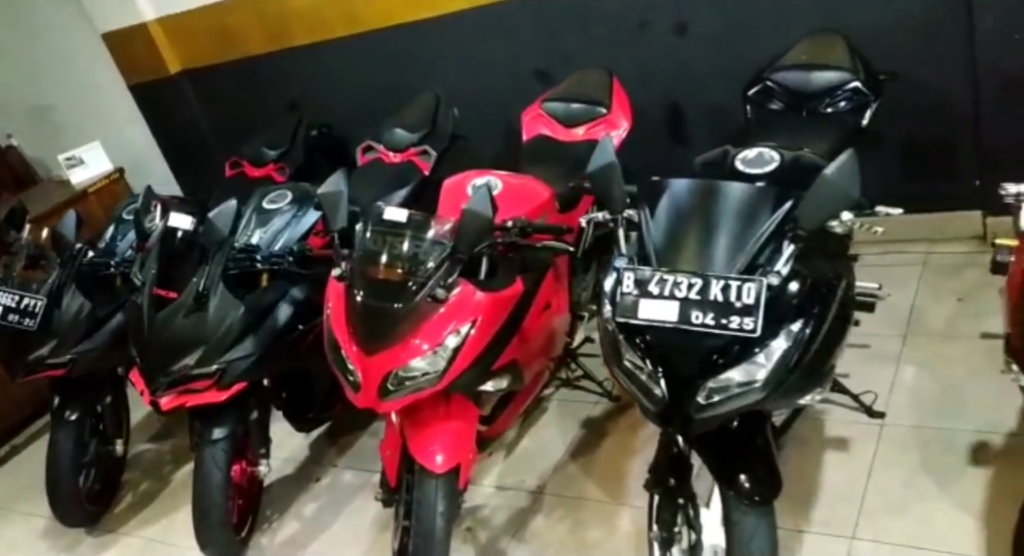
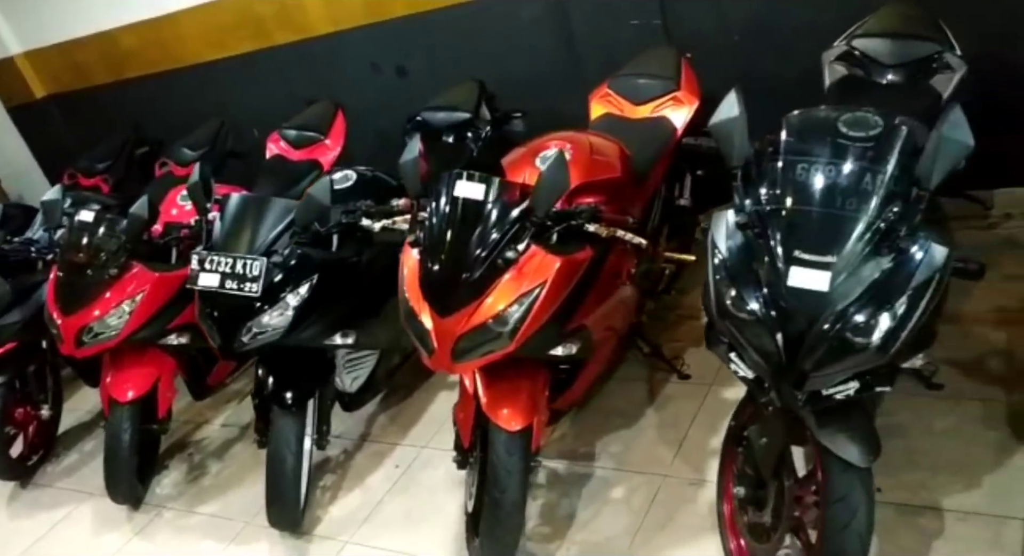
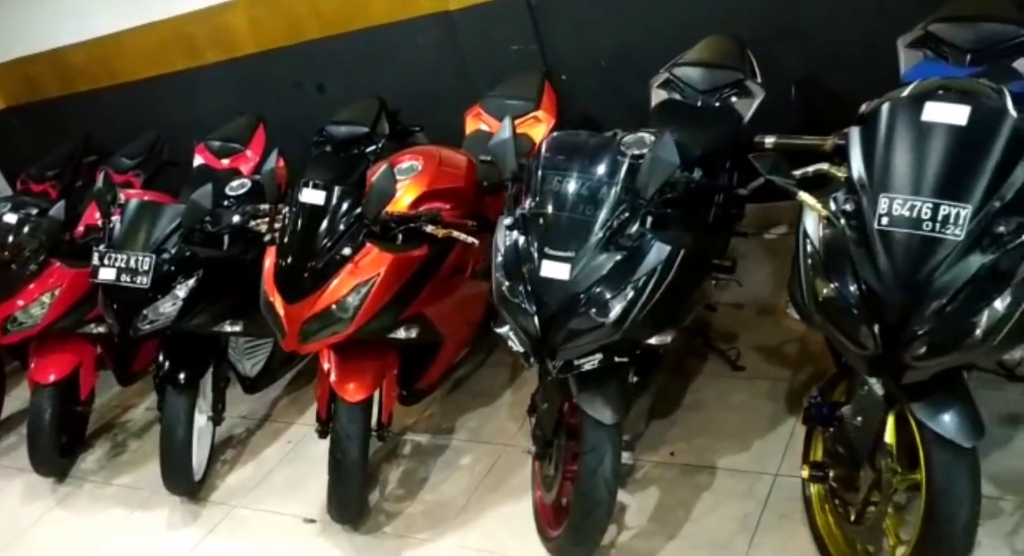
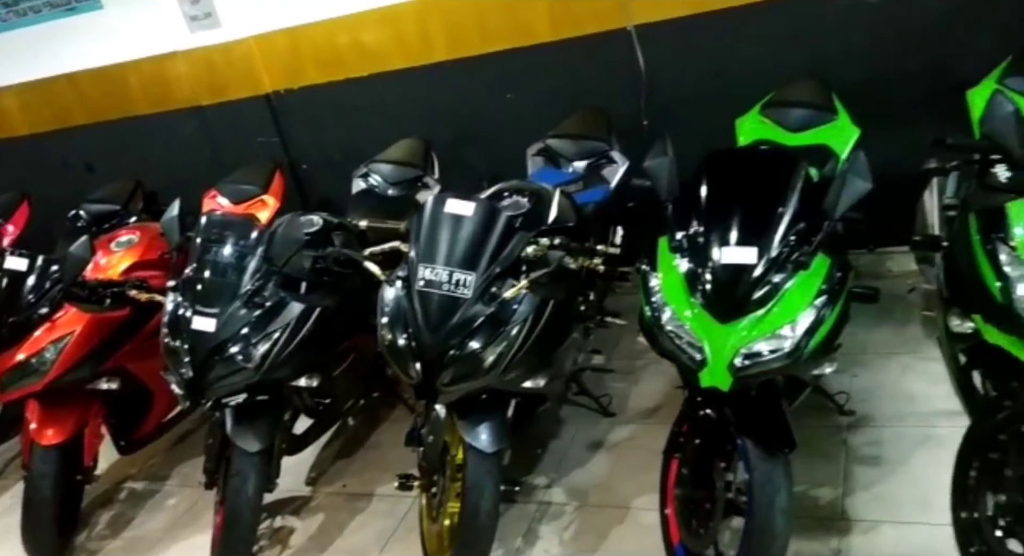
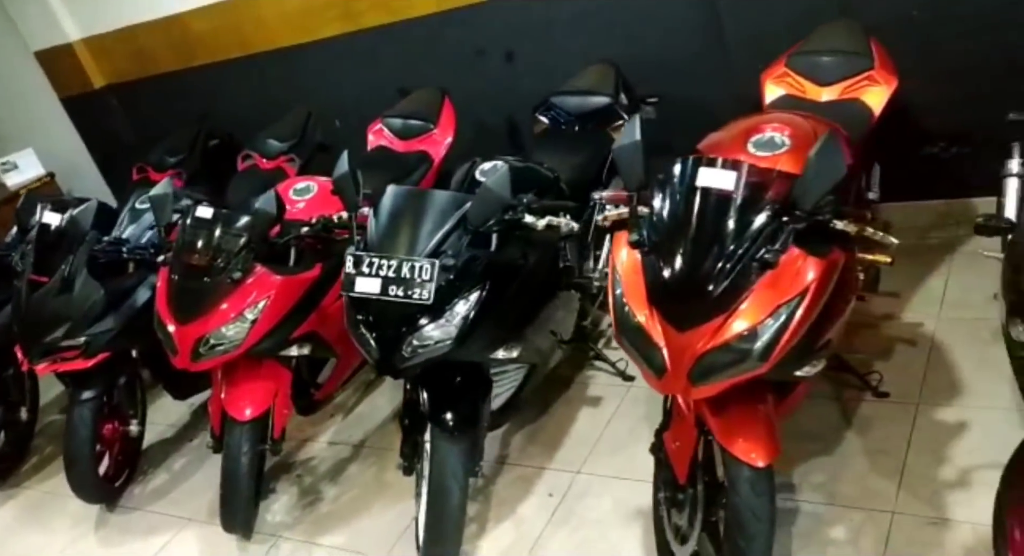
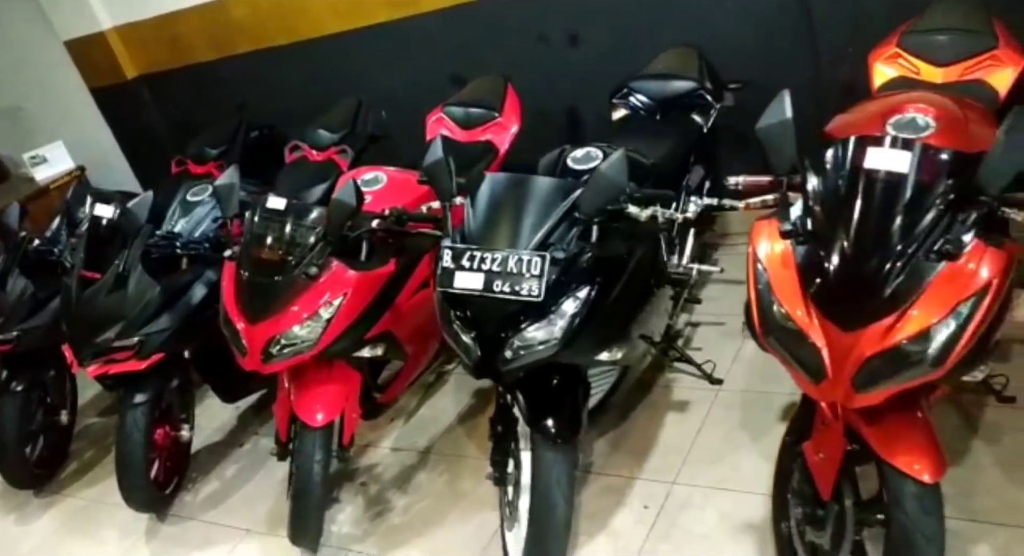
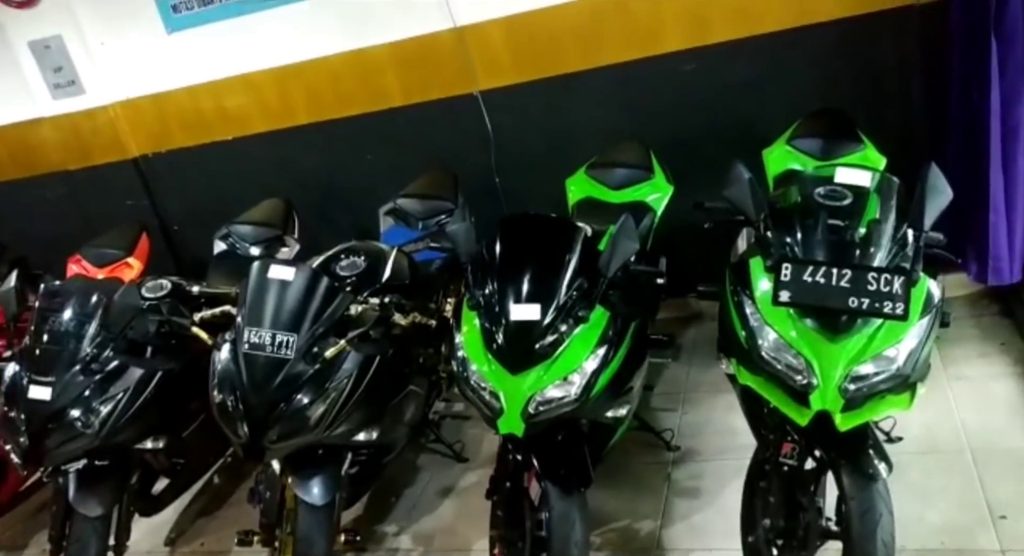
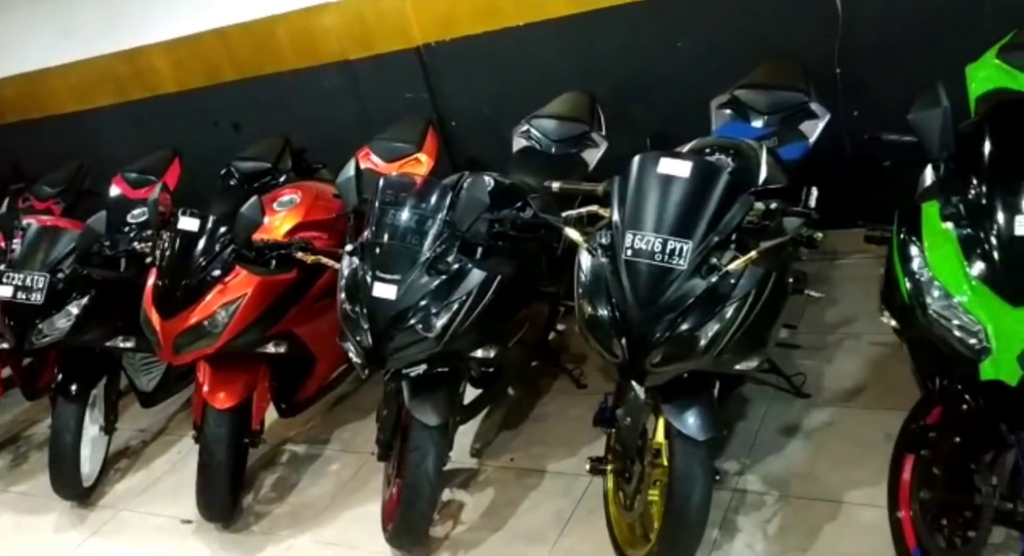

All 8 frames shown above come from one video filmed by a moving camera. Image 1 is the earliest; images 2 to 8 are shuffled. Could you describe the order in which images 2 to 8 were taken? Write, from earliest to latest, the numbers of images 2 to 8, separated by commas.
6, 5, 2, 3, 8, 4, 7
